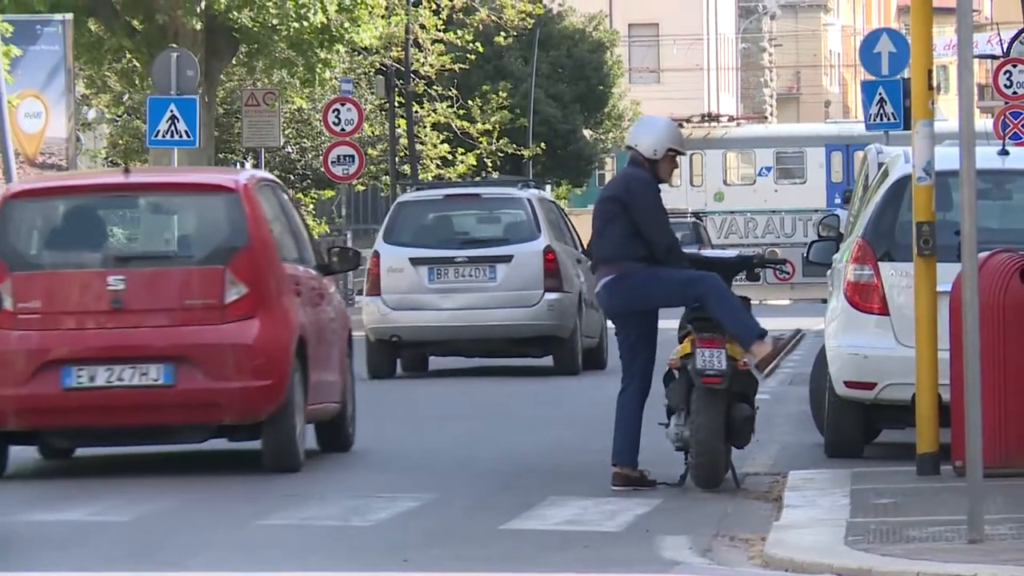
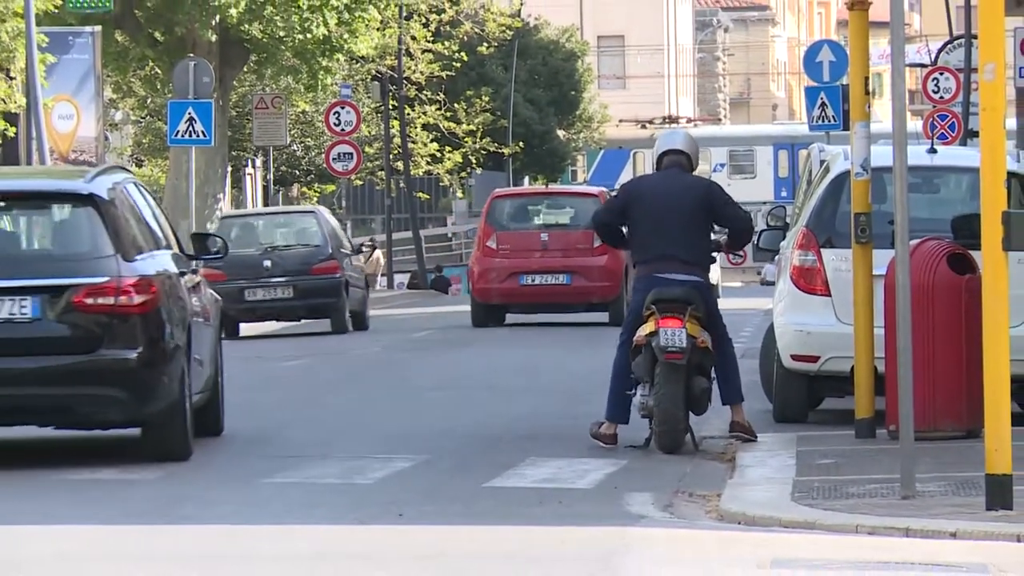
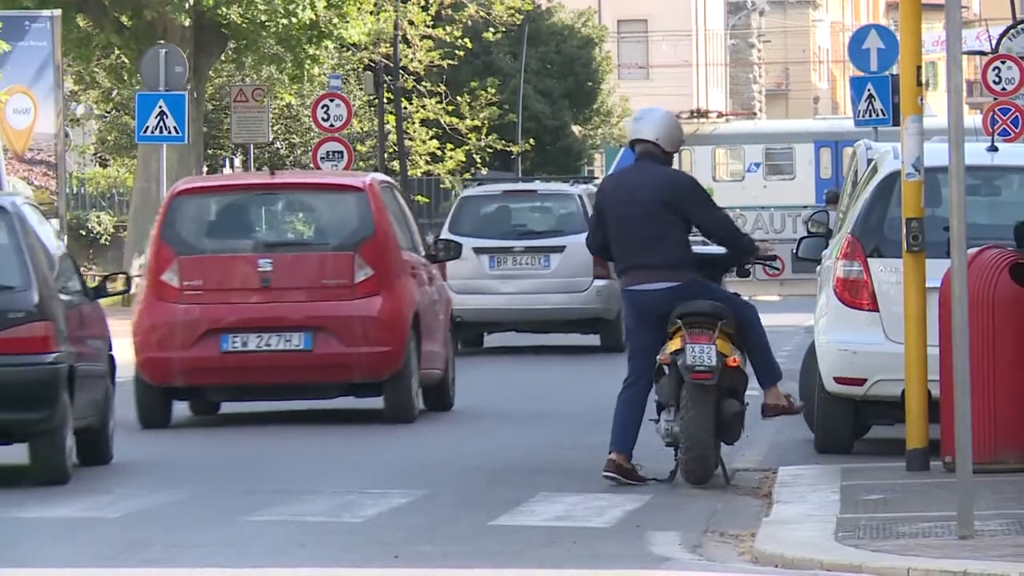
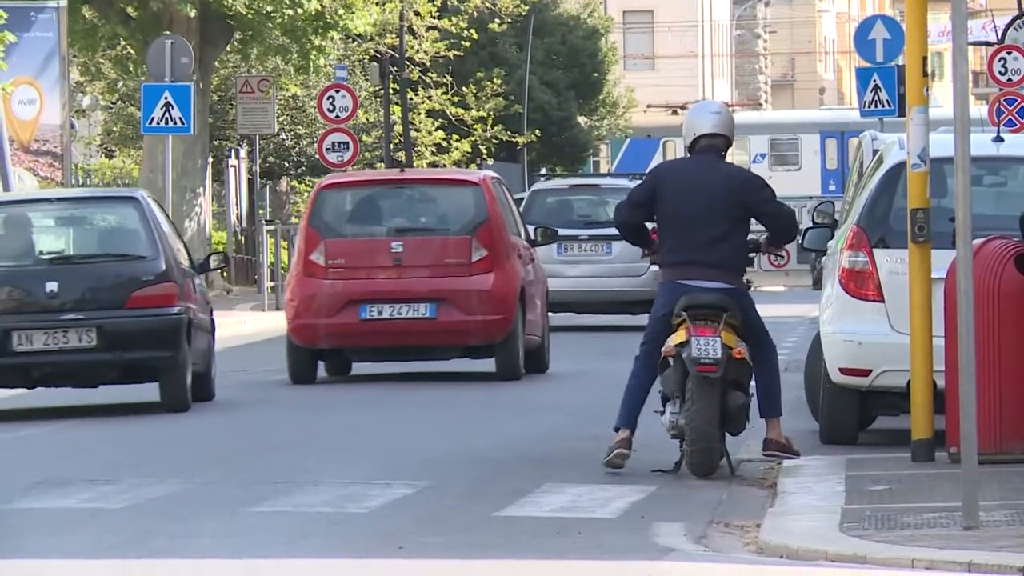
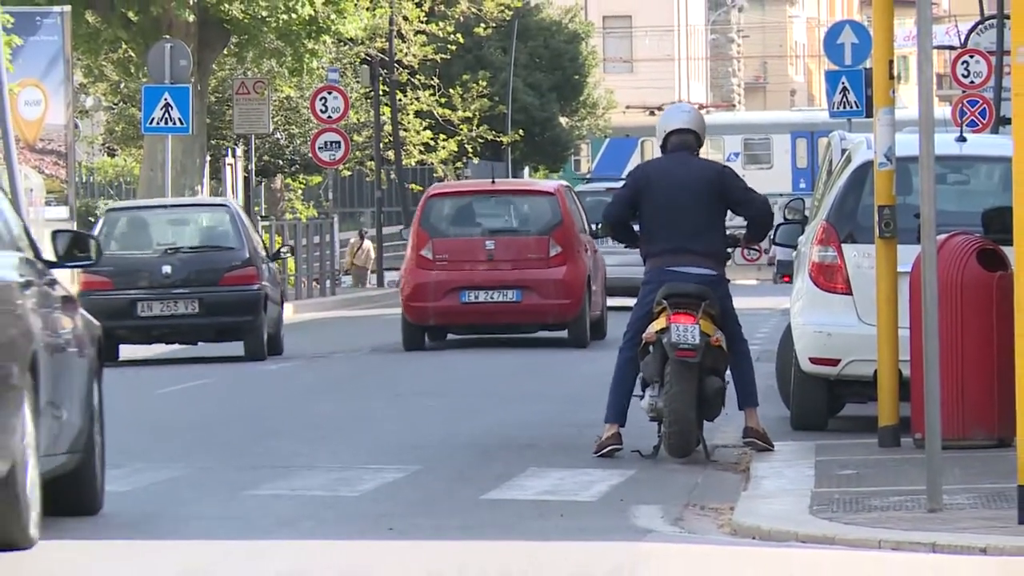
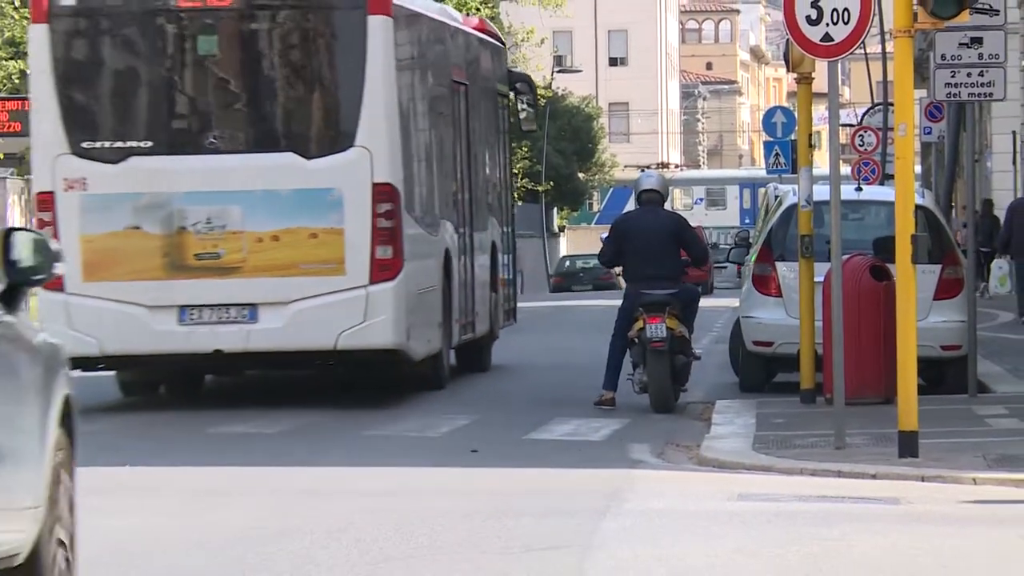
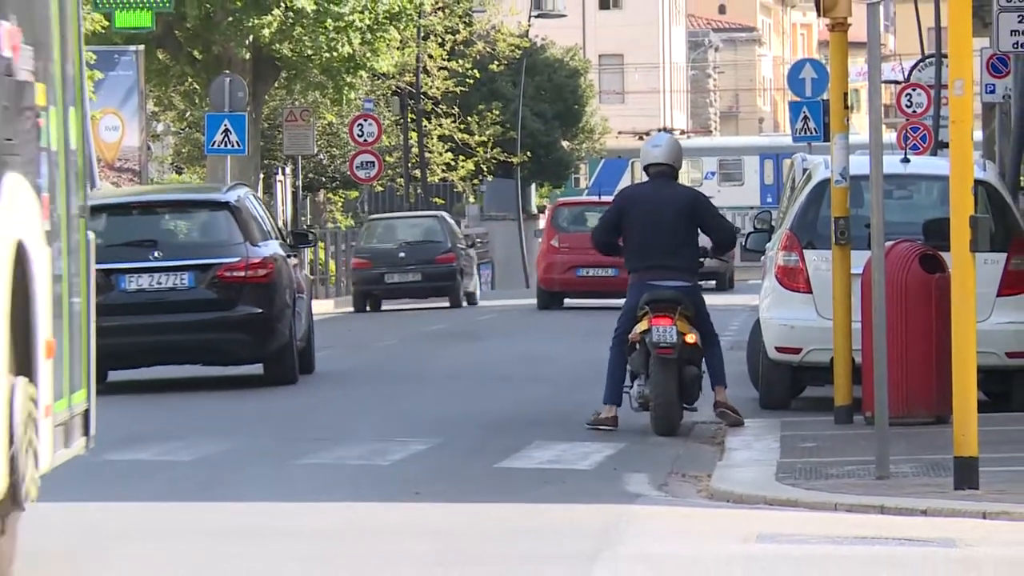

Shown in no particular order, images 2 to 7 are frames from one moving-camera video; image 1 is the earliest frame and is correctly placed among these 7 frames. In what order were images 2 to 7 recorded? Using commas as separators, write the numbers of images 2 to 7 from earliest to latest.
3, 4, 5, 2, 7, 6
